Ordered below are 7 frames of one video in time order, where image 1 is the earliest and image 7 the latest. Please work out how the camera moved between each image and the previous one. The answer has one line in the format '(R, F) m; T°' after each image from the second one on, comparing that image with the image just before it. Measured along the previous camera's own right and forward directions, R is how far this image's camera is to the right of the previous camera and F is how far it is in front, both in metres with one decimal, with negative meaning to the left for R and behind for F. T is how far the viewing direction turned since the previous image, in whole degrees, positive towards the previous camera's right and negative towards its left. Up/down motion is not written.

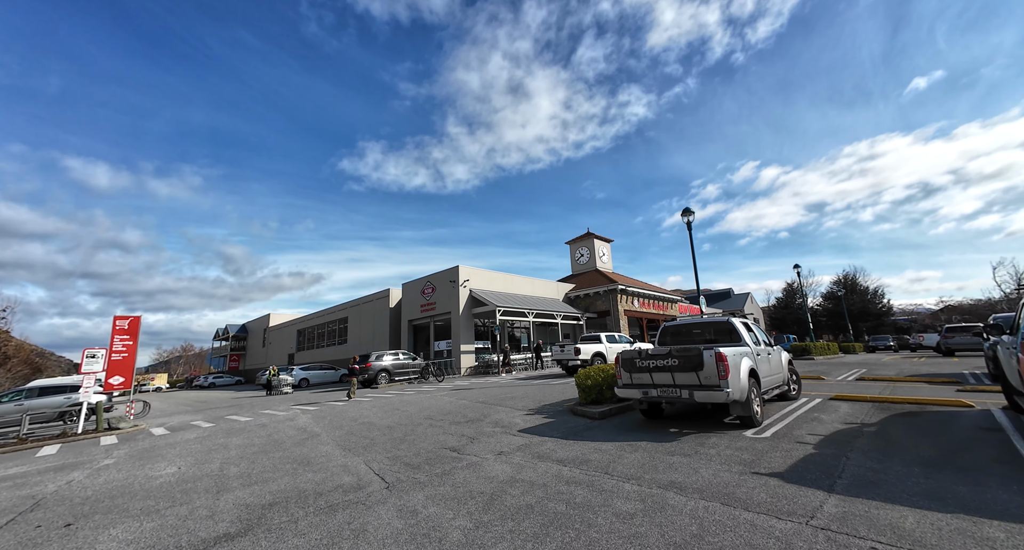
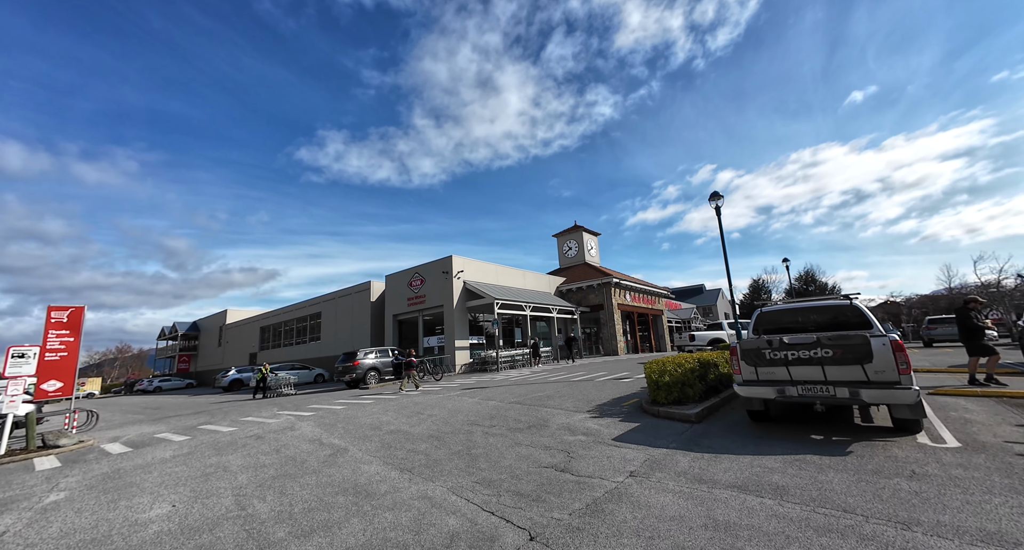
(-1.9, +1.4) m; +5°
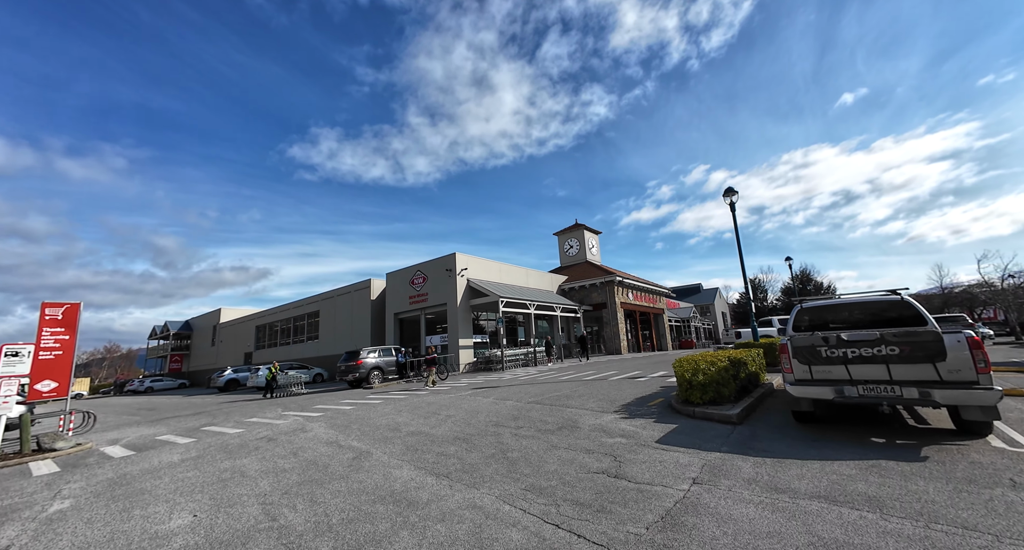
(-0.6, +0.3) m; +1°
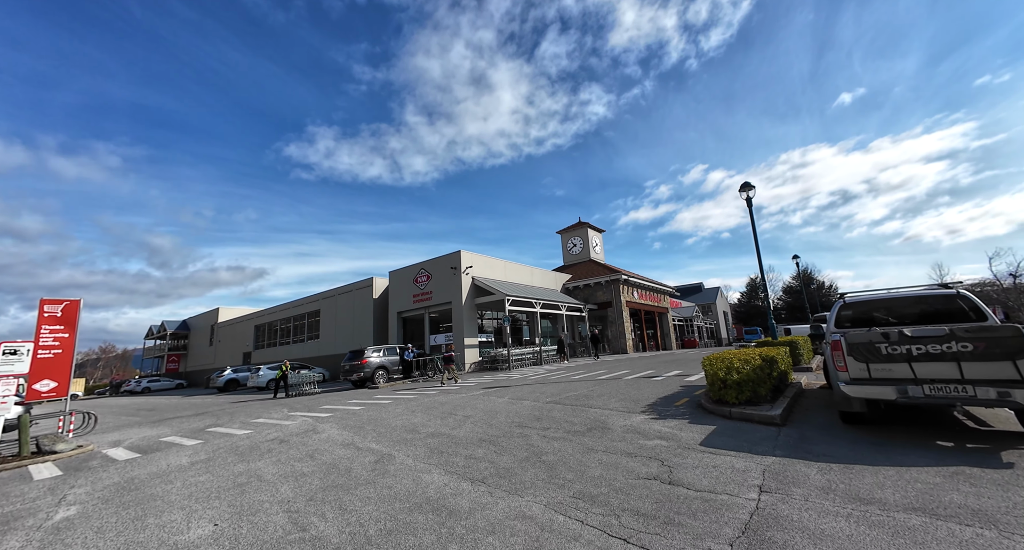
(-0.5, +0.3) m; 0°
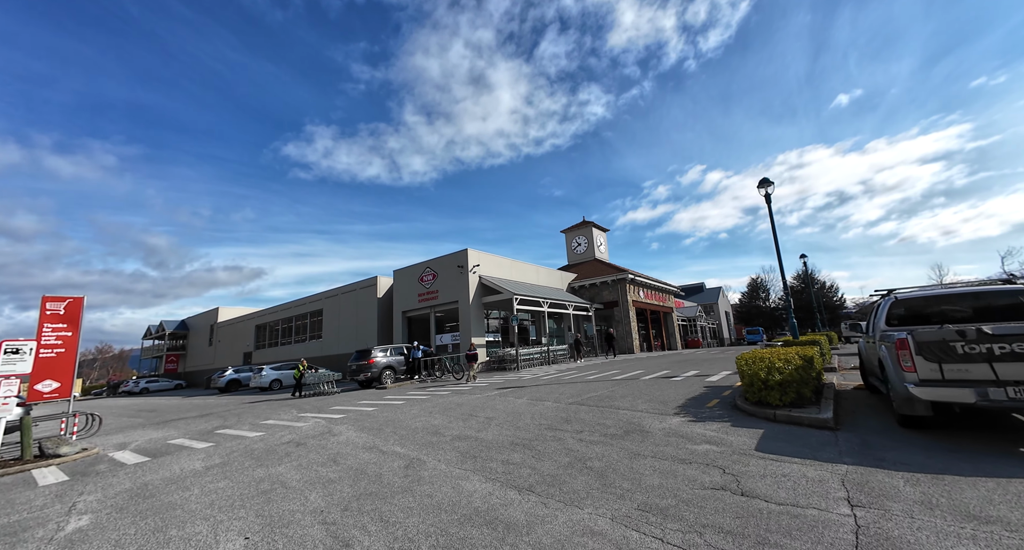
(-0.6, +0.3) m; 0°
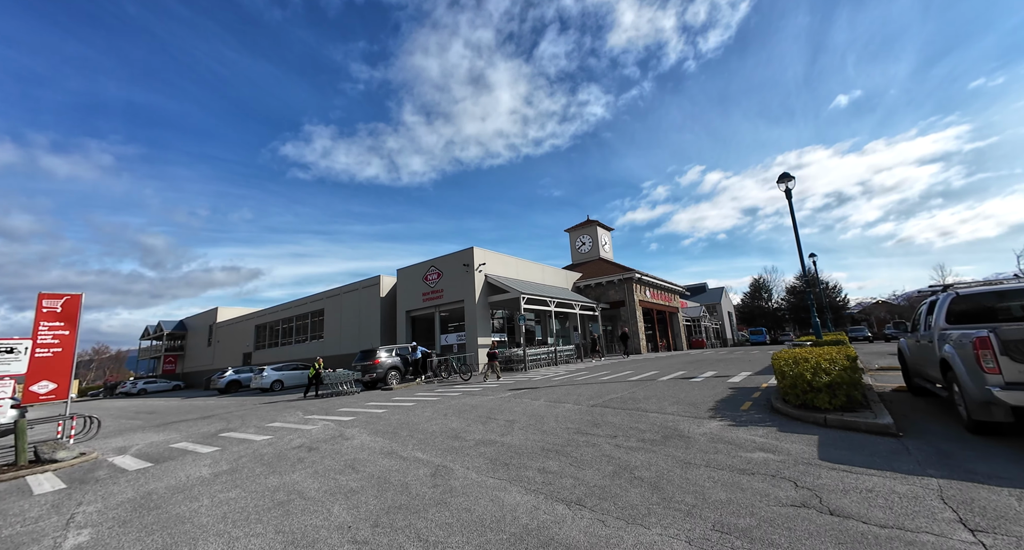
(-0.5, +0.4) m; 0°
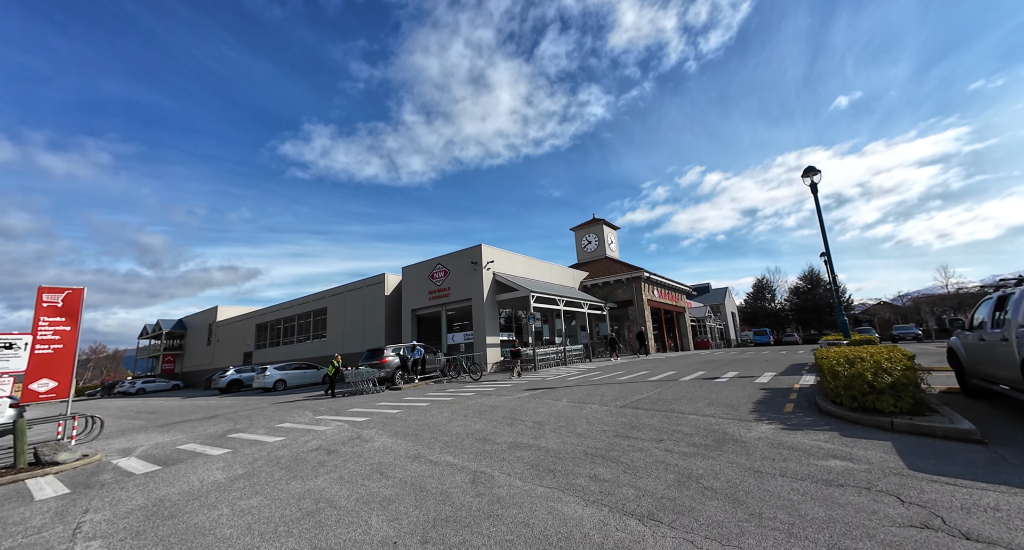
(-0.6, +0.4) m; 0°
